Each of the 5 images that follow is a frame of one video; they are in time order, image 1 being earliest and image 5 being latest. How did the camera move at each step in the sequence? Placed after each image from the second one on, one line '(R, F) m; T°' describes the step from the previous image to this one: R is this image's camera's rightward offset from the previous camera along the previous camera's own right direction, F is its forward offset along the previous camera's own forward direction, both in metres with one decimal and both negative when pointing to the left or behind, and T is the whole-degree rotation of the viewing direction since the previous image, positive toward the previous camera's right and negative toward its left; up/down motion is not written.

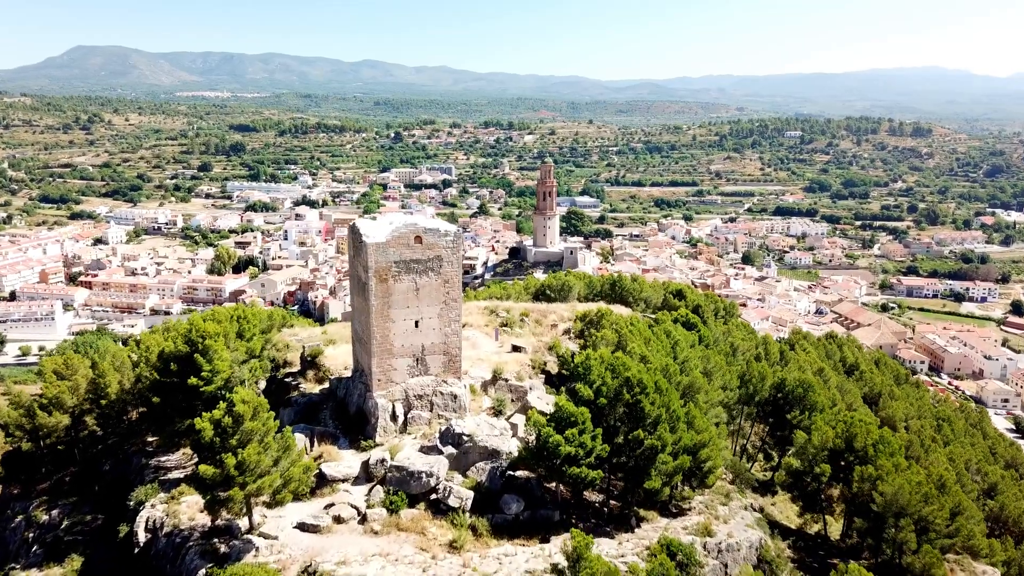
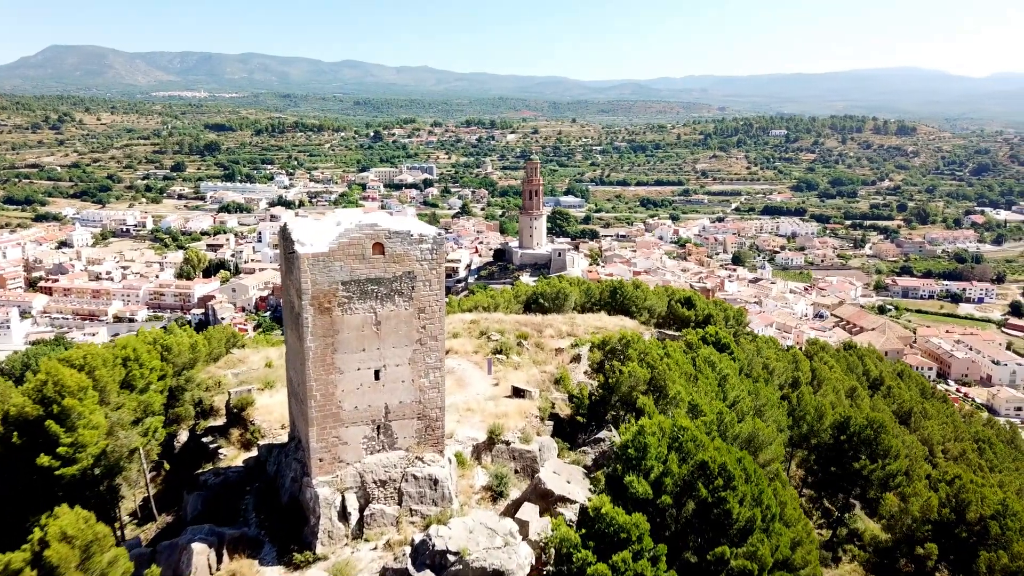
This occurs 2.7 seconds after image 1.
(-0.3, +3.9) m; +2°
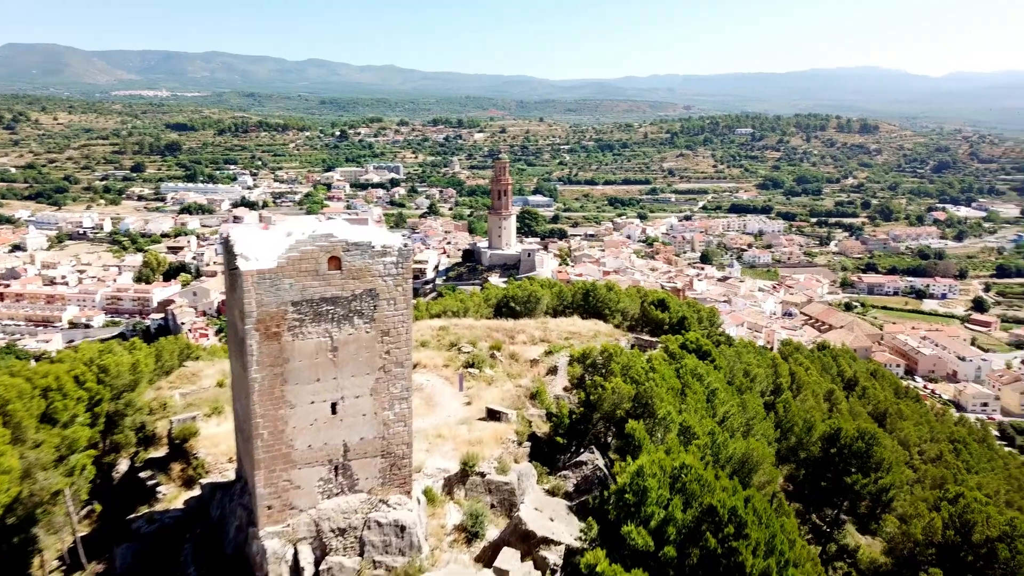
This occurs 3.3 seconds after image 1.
(-0.1, +1.0) m; +3°
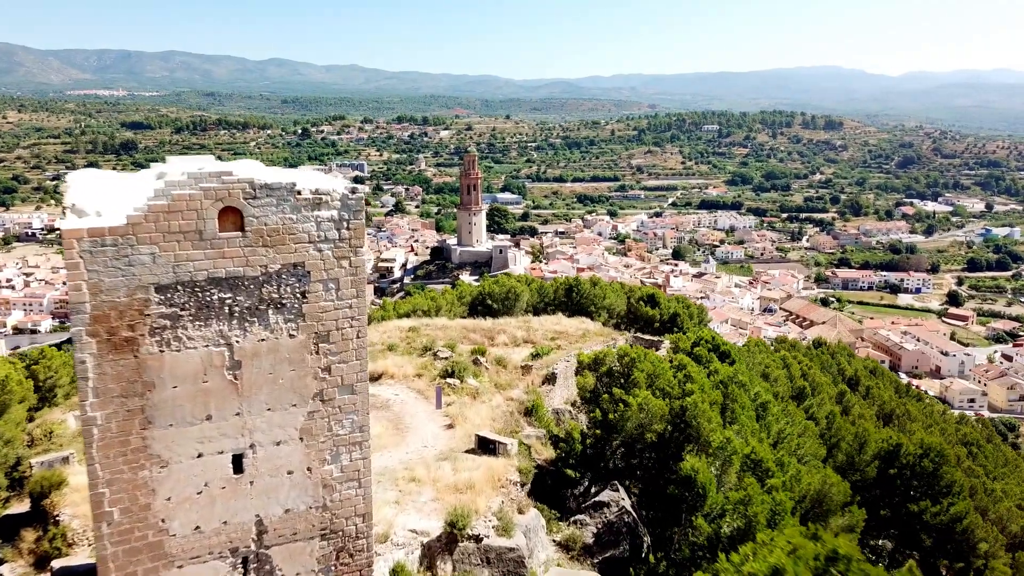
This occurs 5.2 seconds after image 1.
(-0.3, +2.7) m; +3°
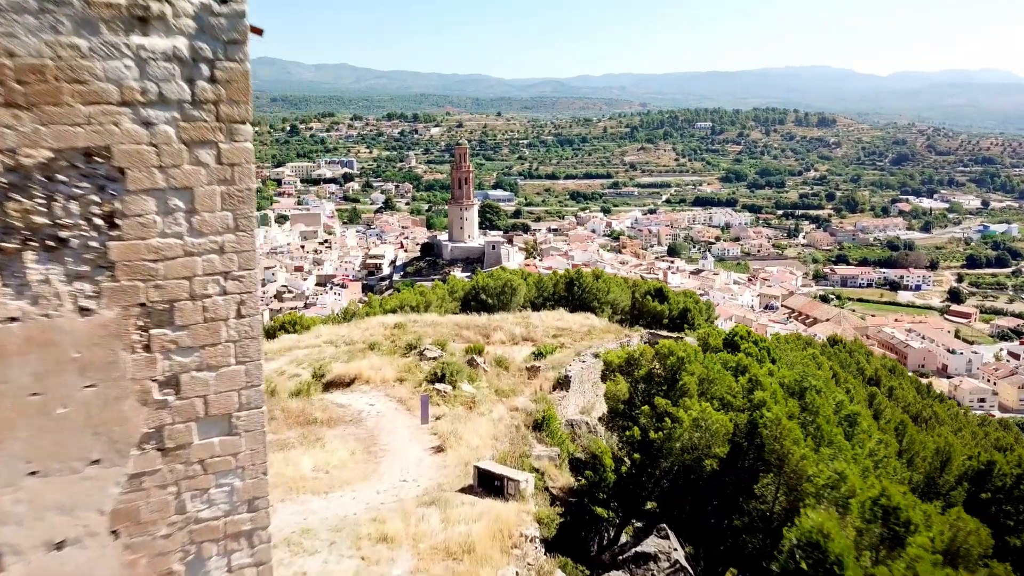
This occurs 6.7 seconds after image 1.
(-0.2, +2.2) m; +1°
